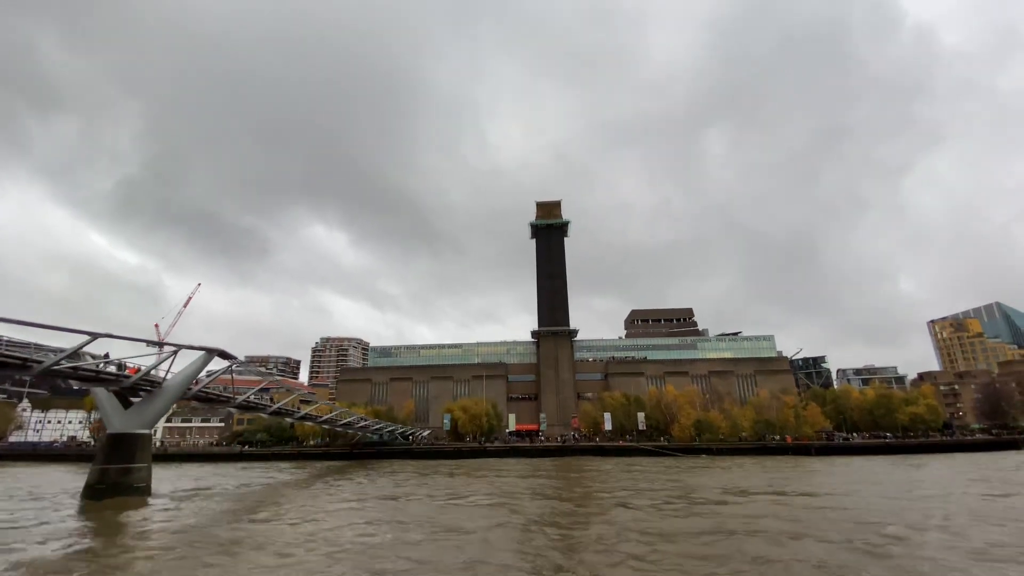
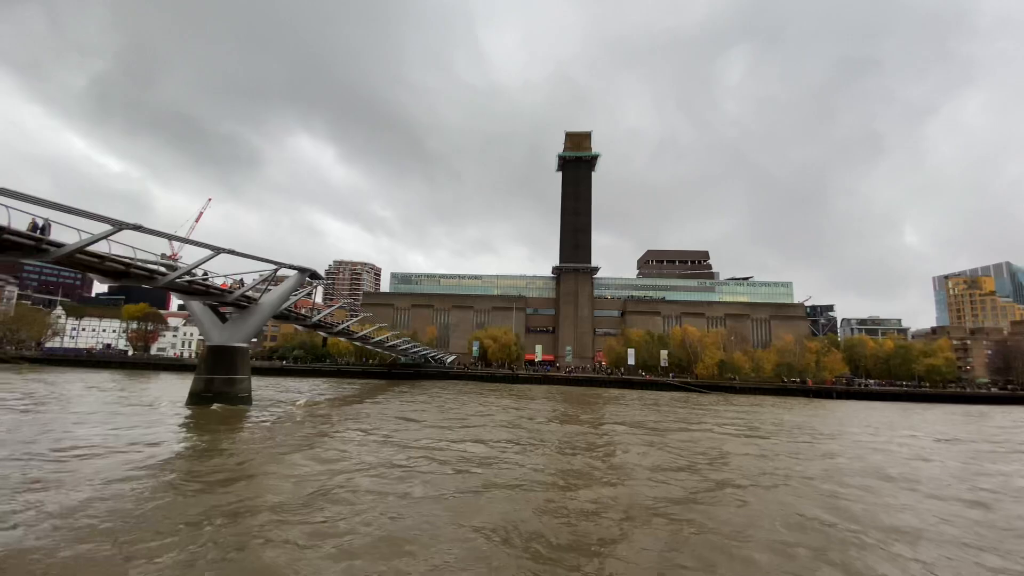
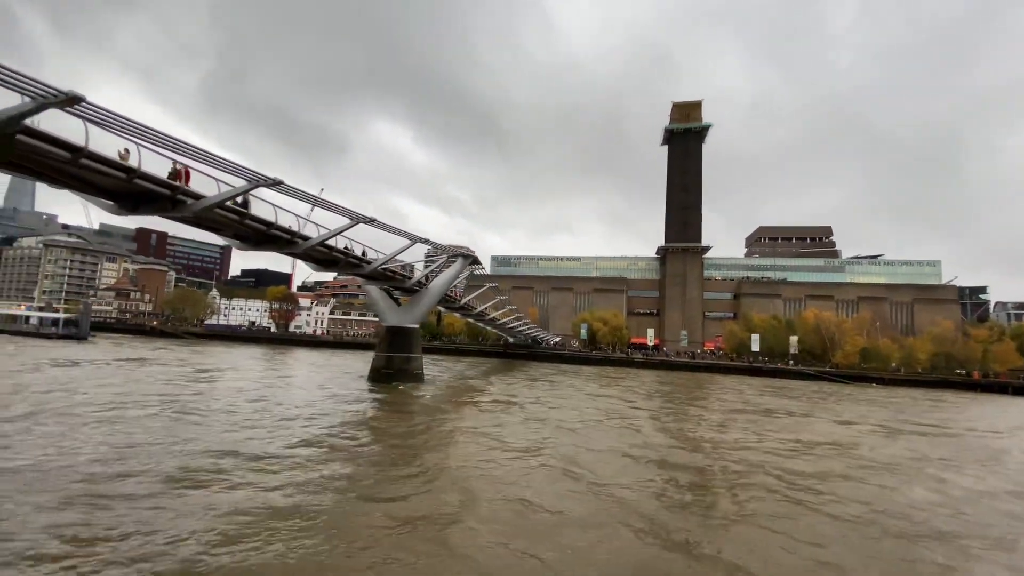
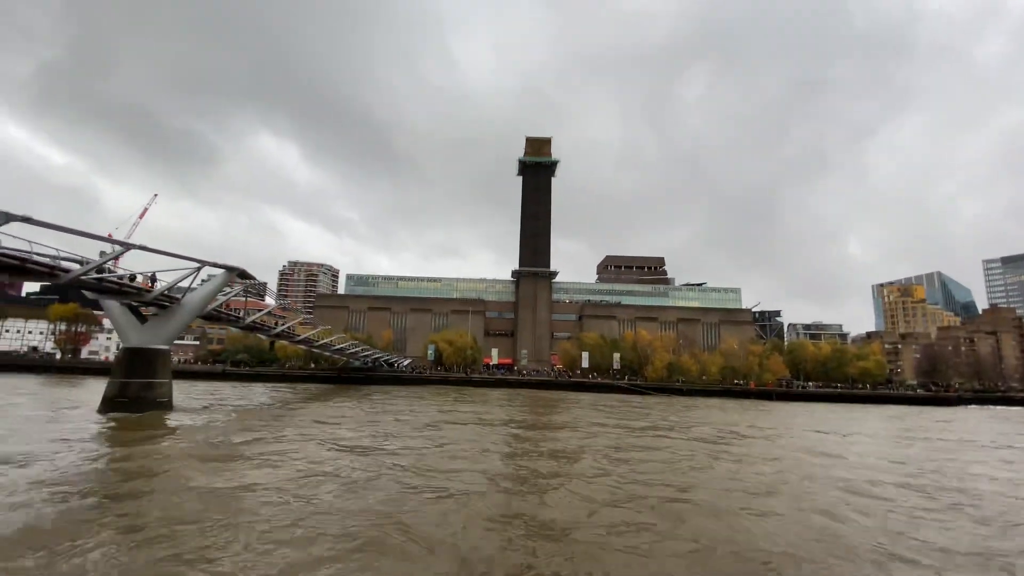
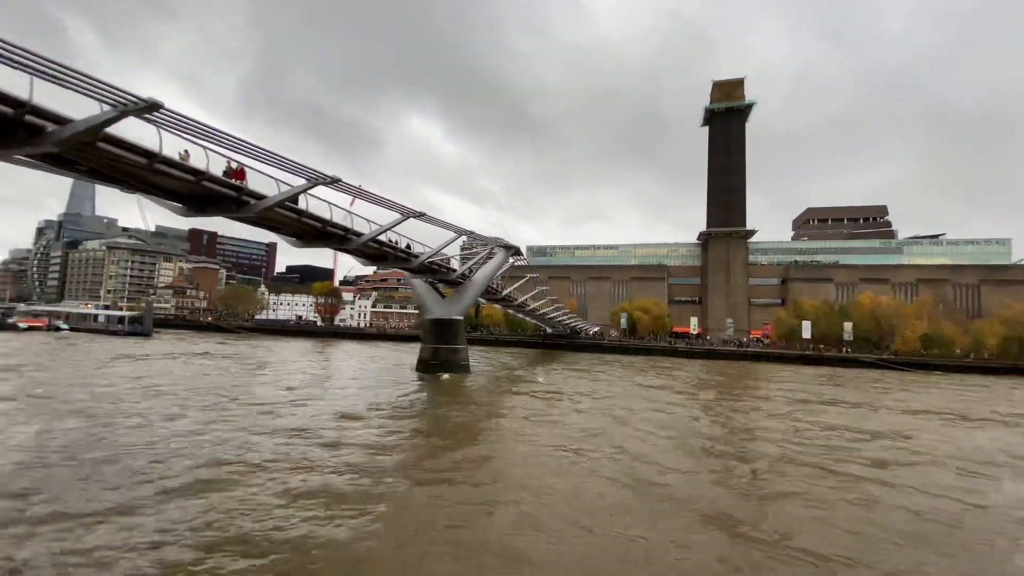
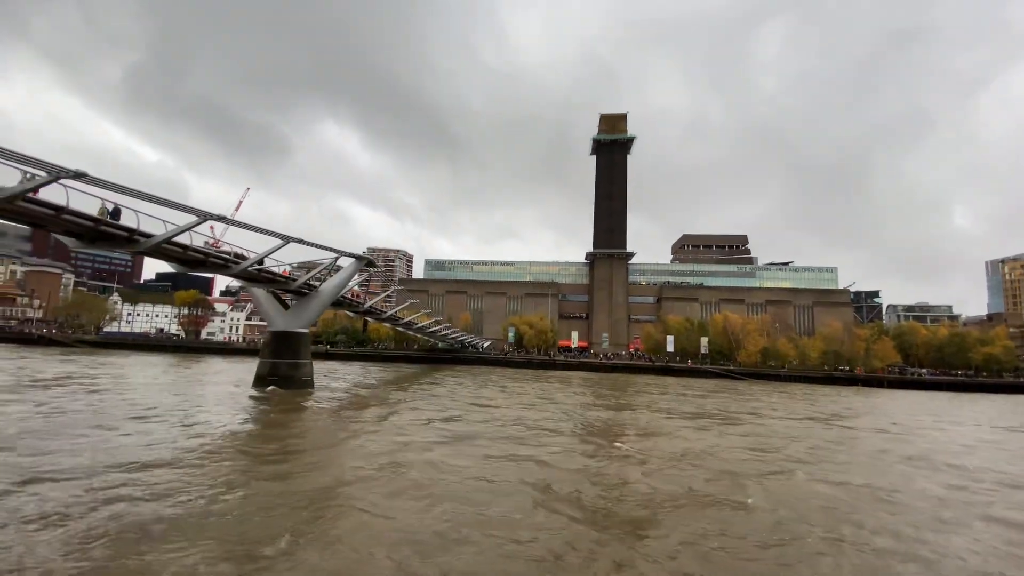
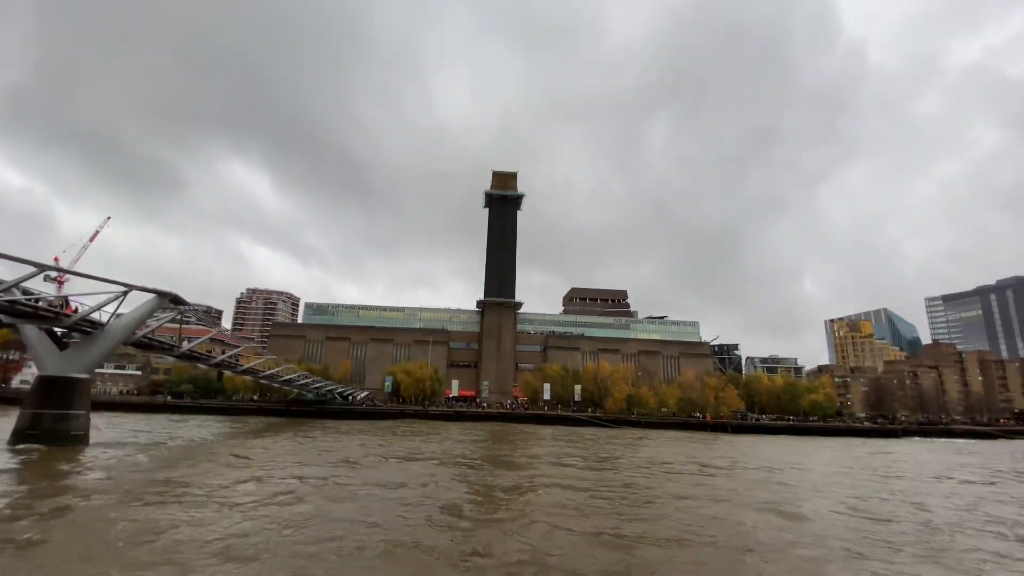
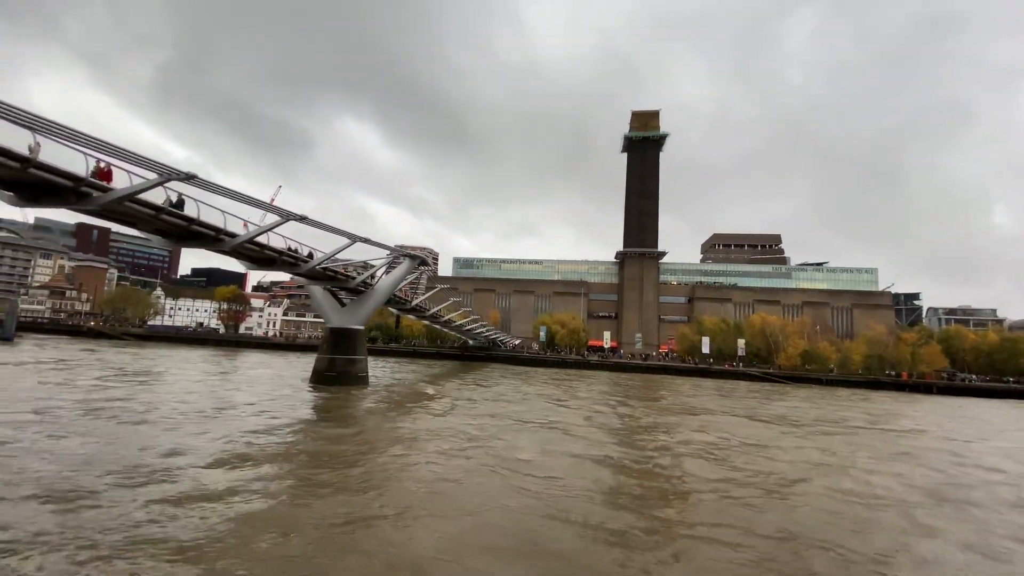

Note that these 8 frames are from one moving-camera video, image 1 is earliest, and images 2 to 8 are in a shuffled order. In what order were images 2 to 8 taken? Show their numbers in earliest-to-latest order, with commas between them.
7, 4, 2, 6, 8, 3, 5
